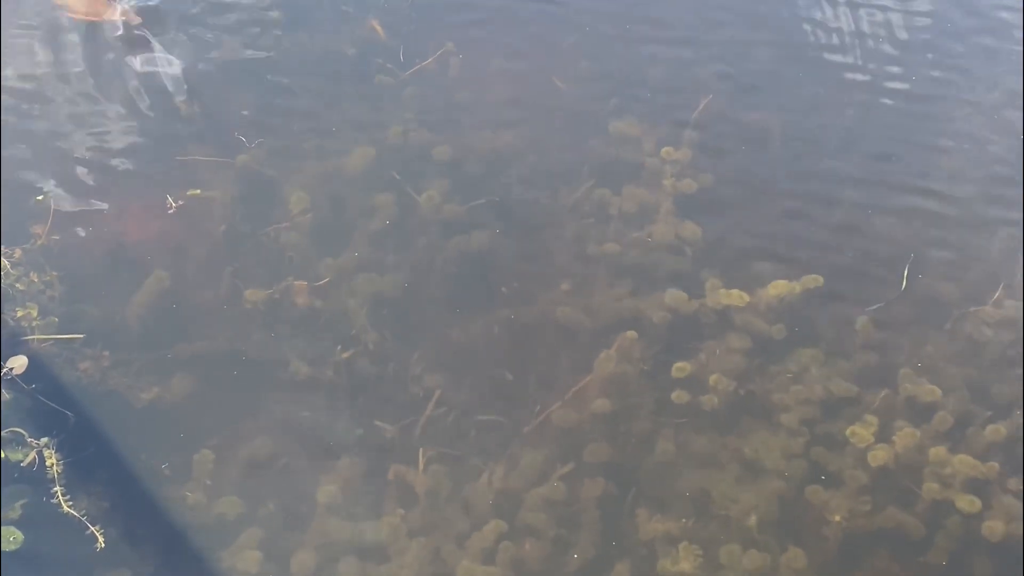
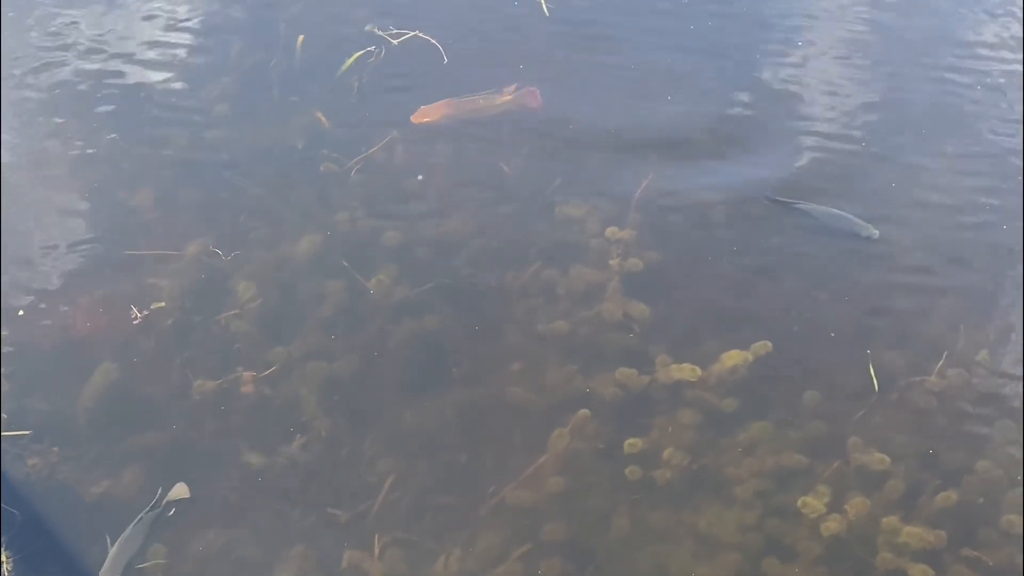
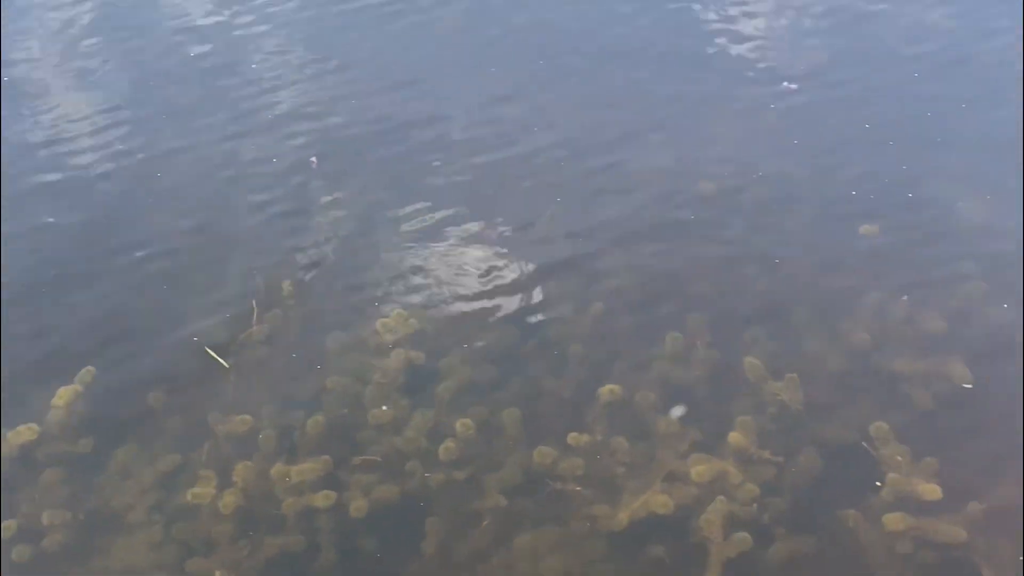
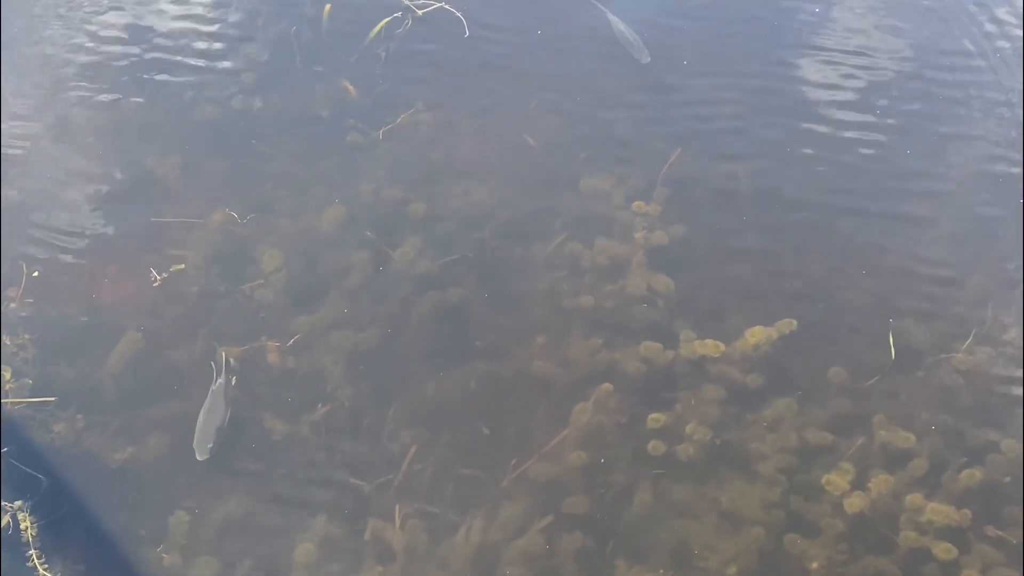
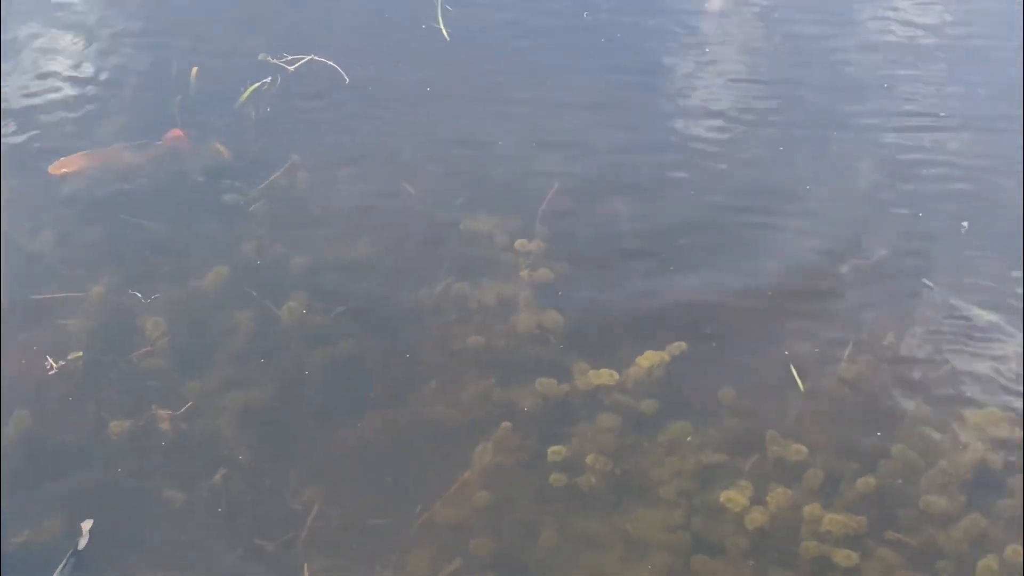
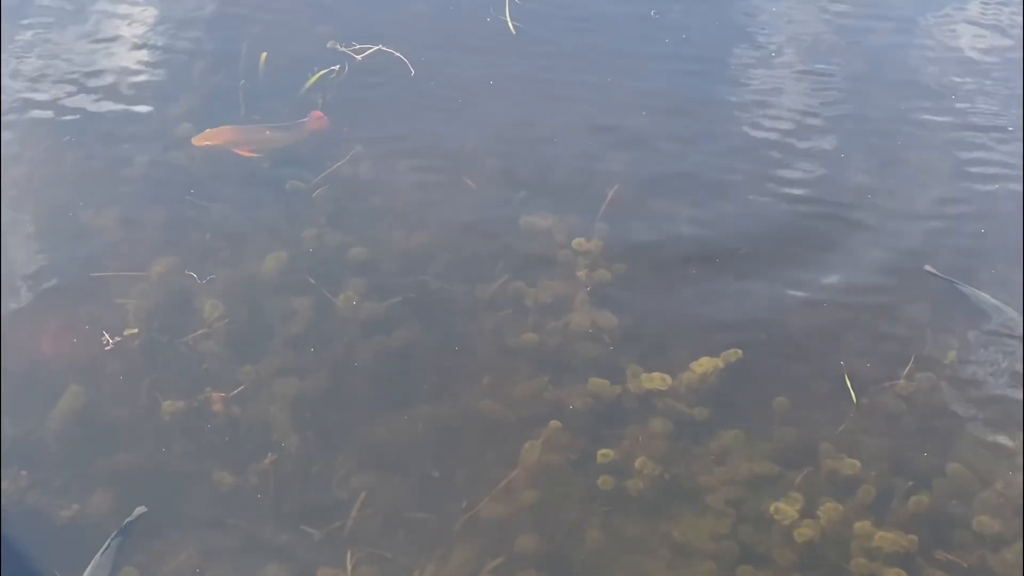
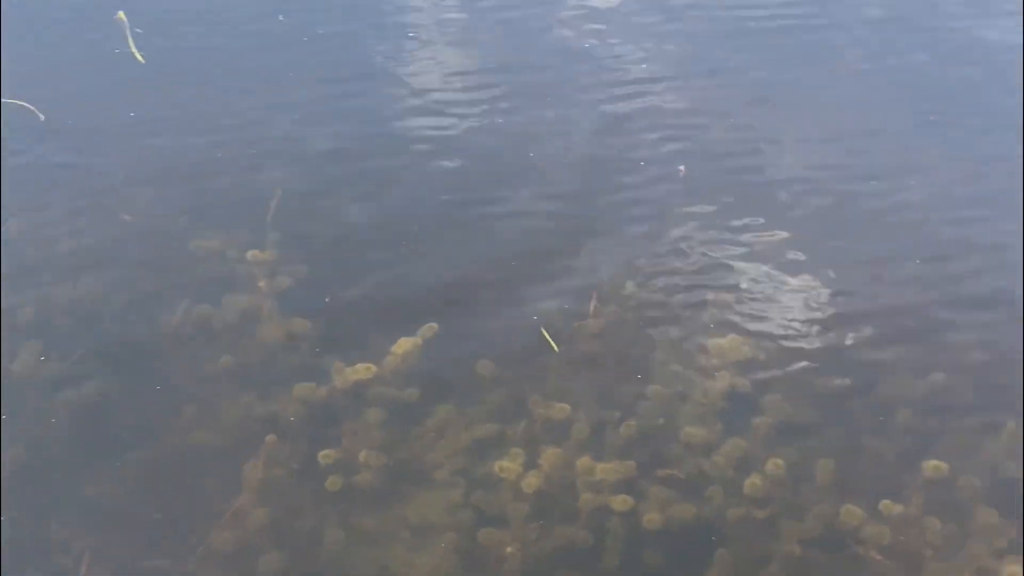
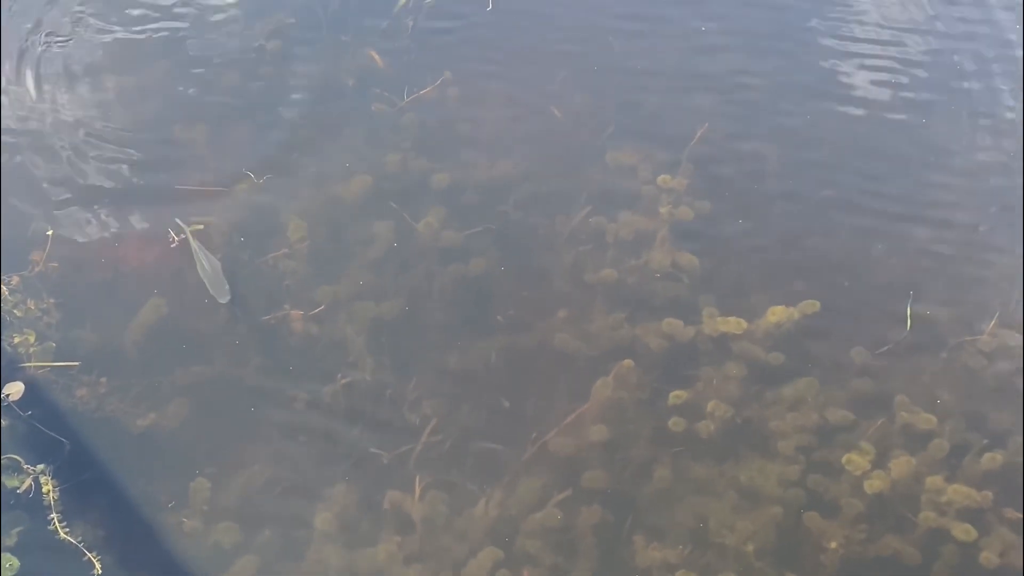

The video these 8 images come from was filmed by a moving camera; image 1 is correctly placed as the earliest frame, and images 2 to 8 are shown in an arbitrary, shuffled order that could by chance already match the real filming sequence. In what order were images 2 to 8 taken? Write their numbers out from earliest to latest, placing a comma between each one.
8, 4, 2, 6, 5, 7, 3
